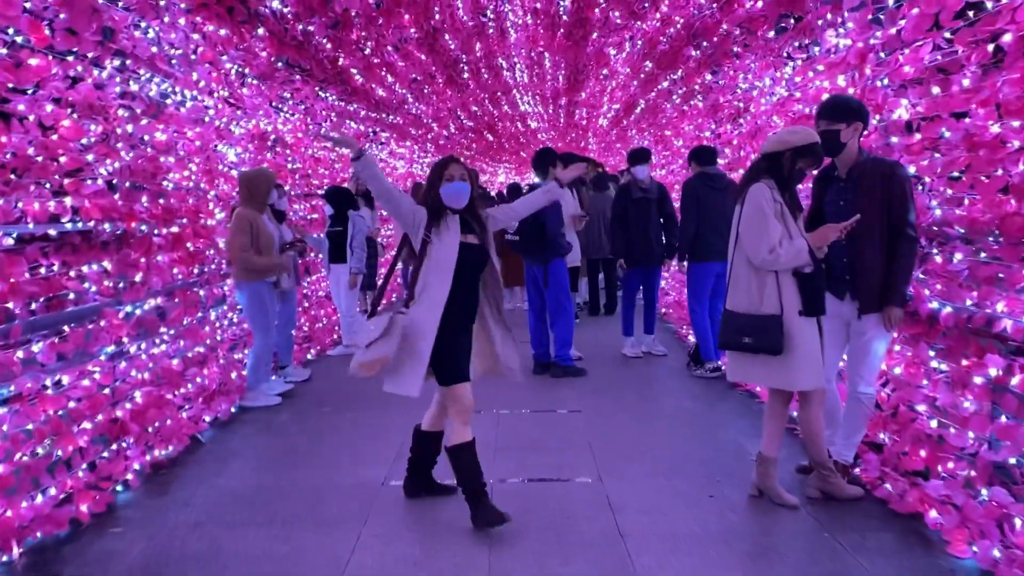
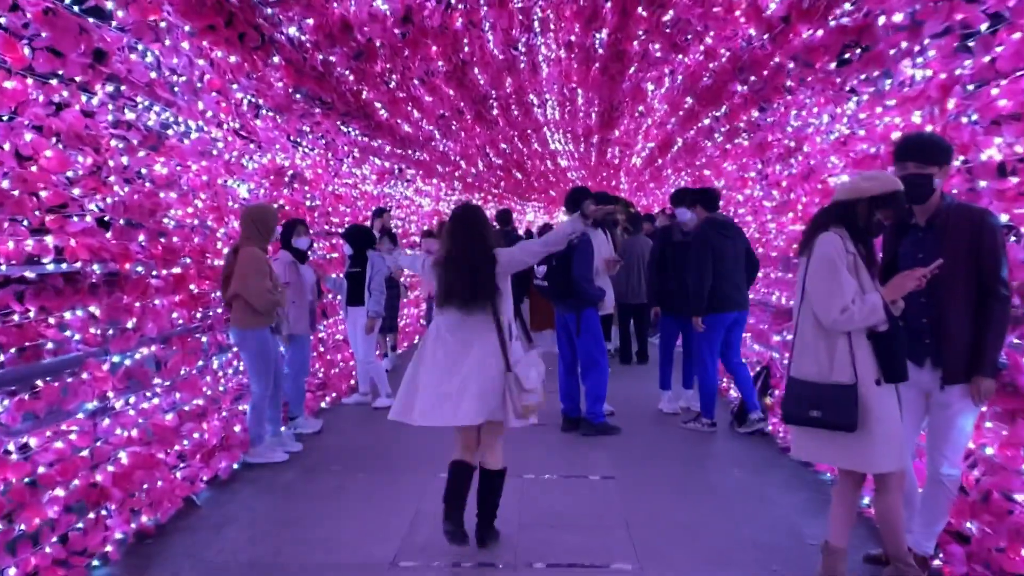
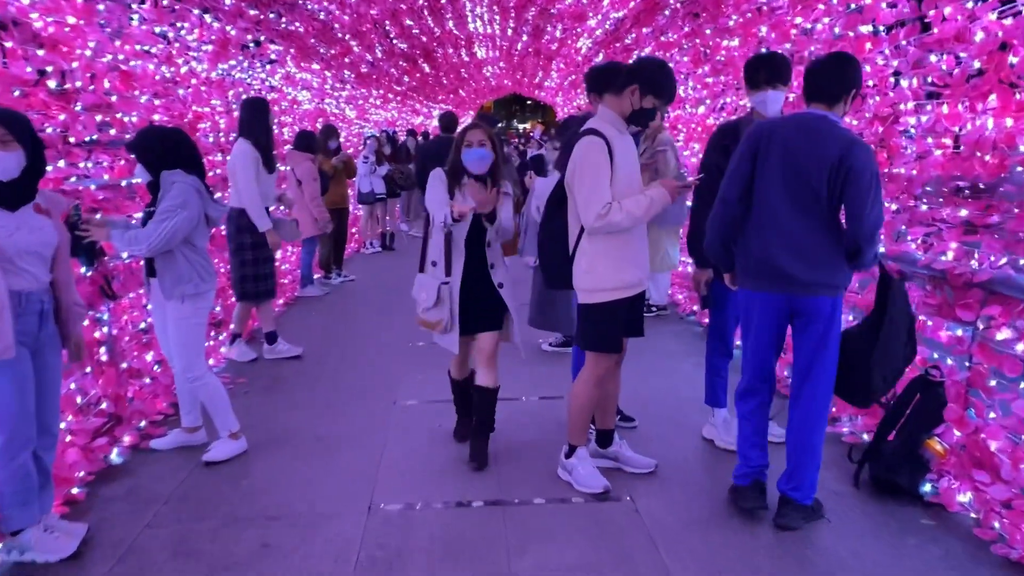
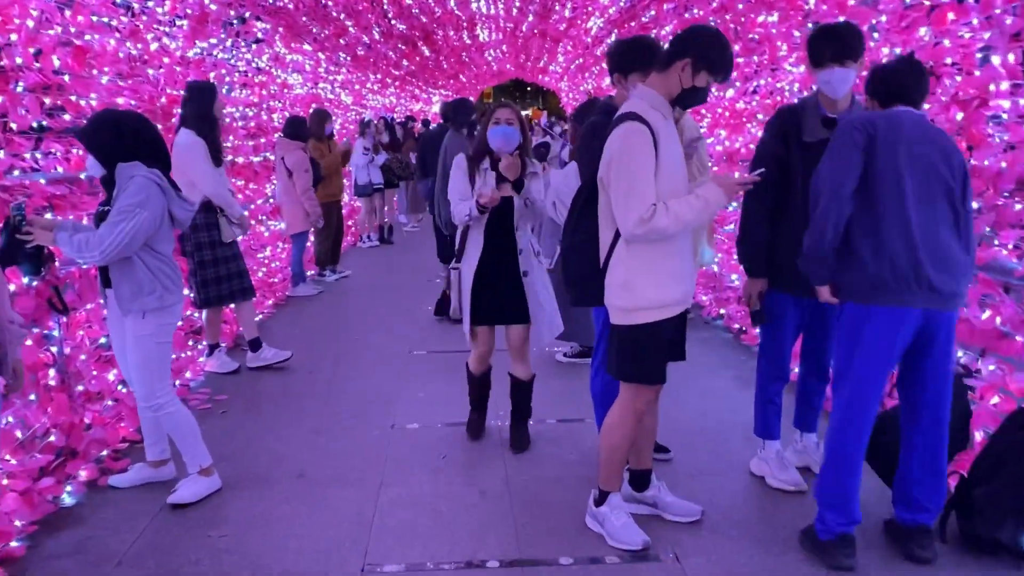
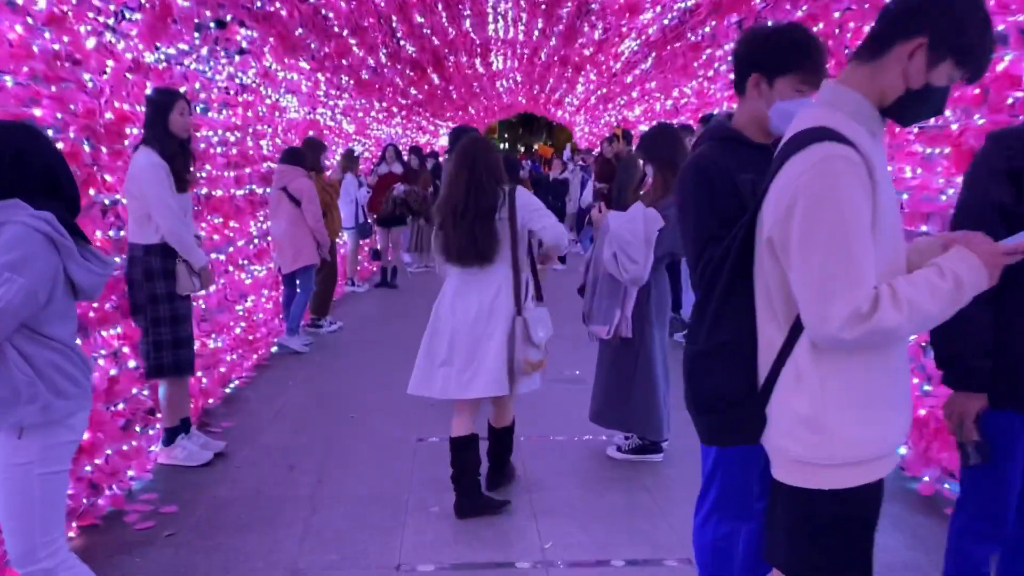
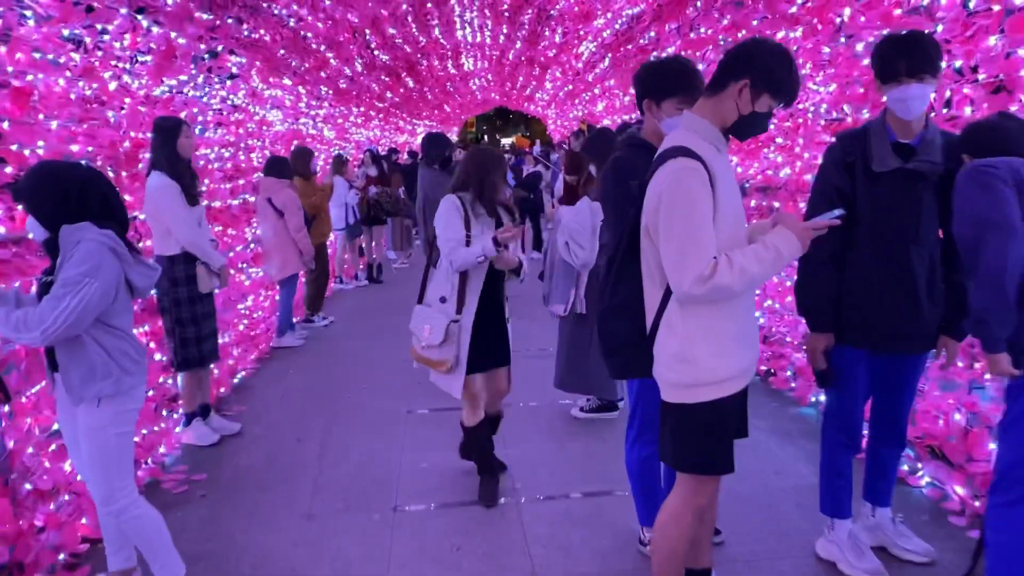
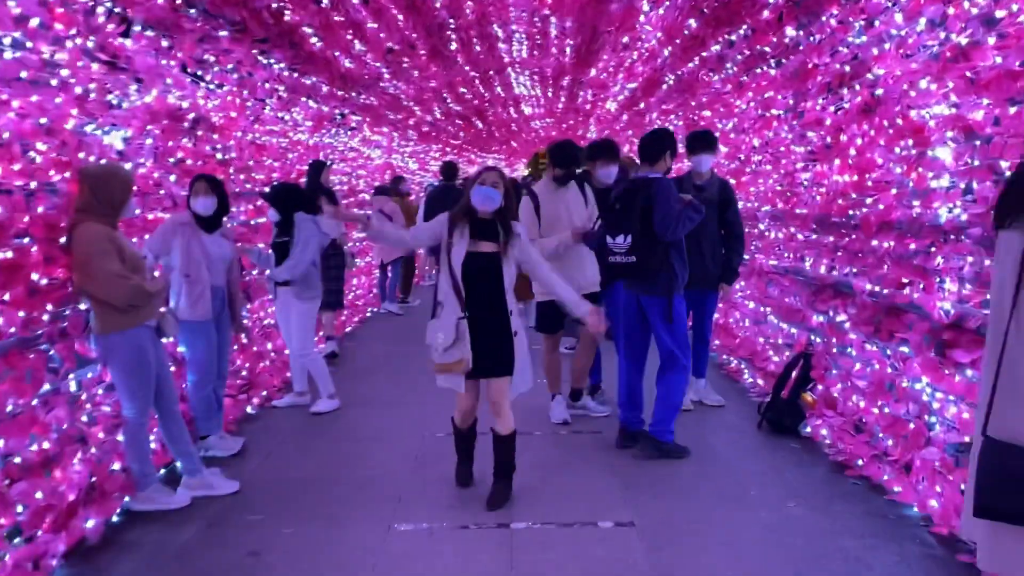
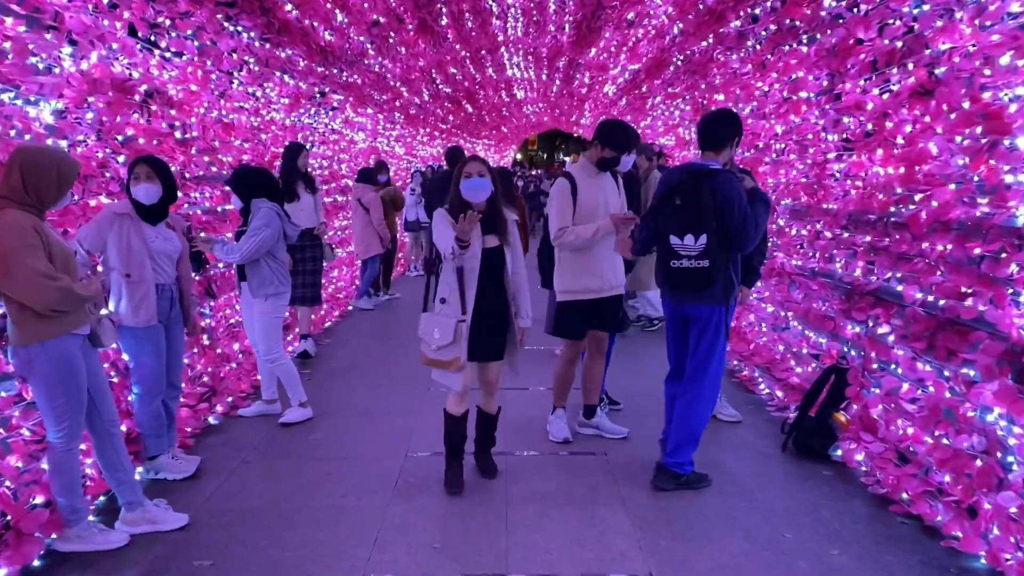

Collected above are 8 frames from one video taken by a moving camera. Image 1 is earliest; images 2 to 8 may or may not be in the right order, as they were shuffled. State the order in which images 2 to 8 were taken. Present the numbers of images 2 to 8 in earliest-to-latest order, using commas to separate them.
2, 7, 8, 3, 4, 6, 5
